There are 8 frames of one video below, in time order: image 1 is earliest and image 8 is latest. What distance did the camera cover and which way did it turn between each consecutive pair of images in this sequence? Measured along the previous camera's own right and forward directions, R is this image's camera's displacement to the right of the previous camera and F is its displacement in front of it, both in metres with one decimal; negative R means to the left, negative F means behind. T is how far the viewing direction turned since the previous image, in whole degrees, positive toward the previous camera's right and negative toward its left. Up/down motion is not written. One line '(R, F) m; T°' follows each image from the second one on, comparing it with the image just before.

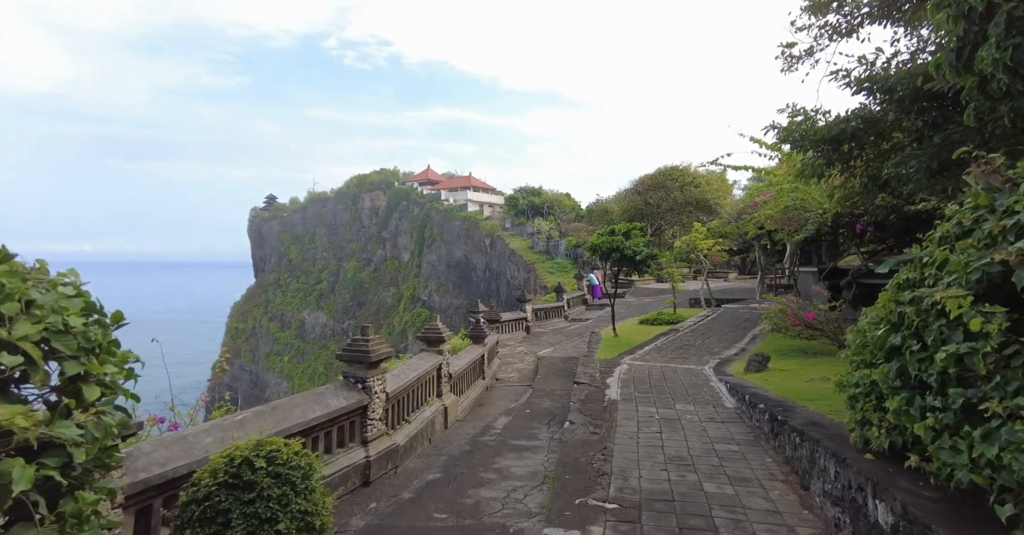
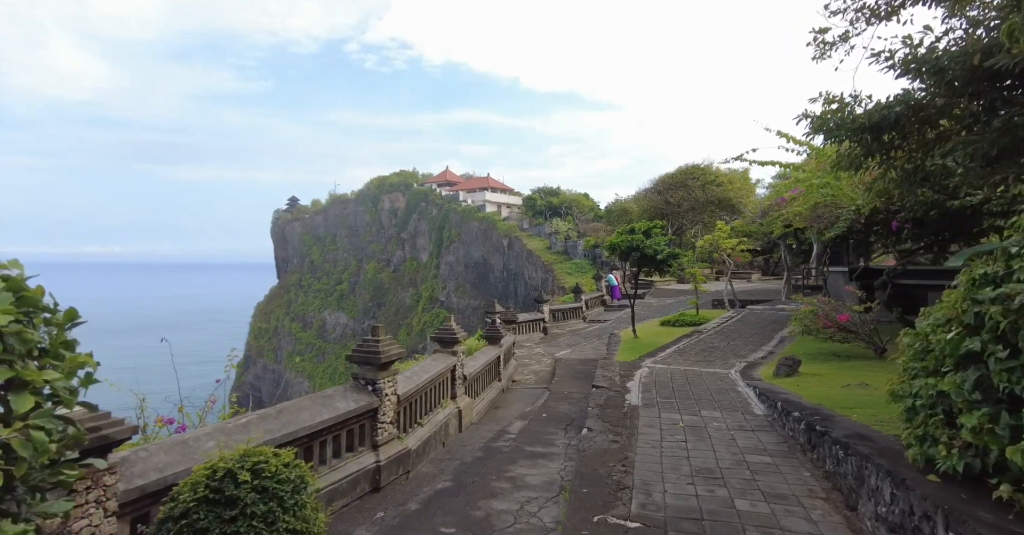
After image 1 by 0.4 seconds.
(0.0, +0.2) m; -2°
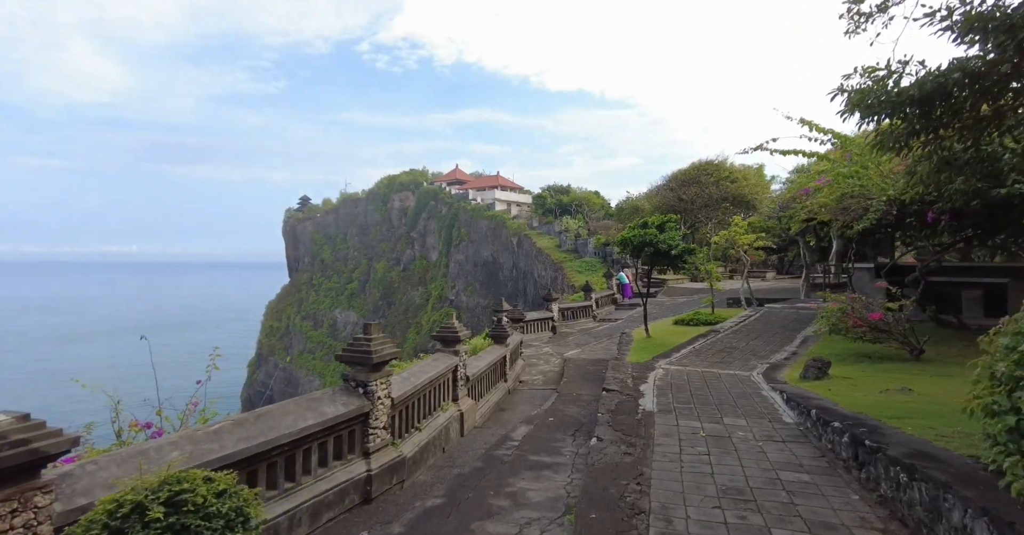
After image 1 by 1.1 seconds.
(+0.1, +0.5) m; -1°
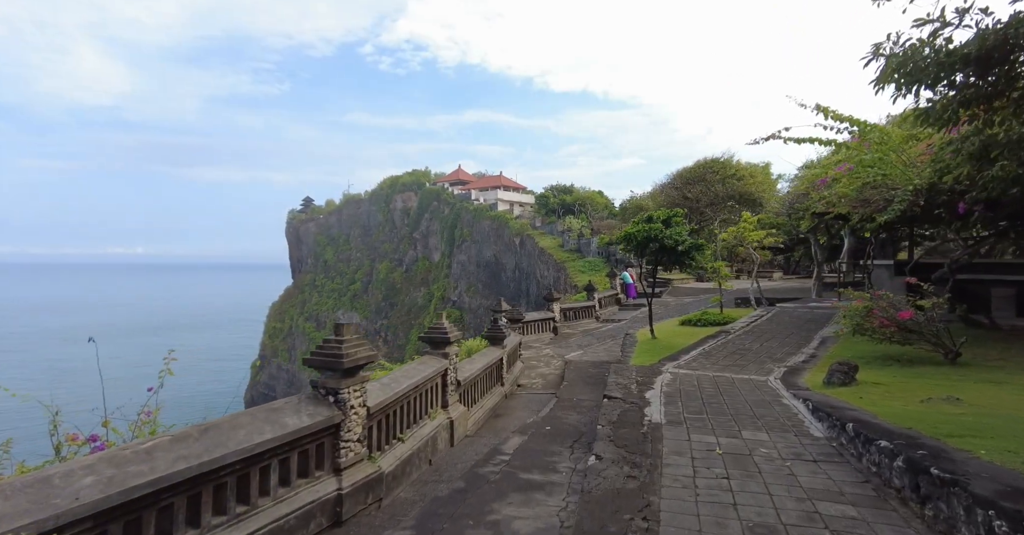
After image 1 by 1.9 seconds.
(+0.1, +0.6) m; 0°
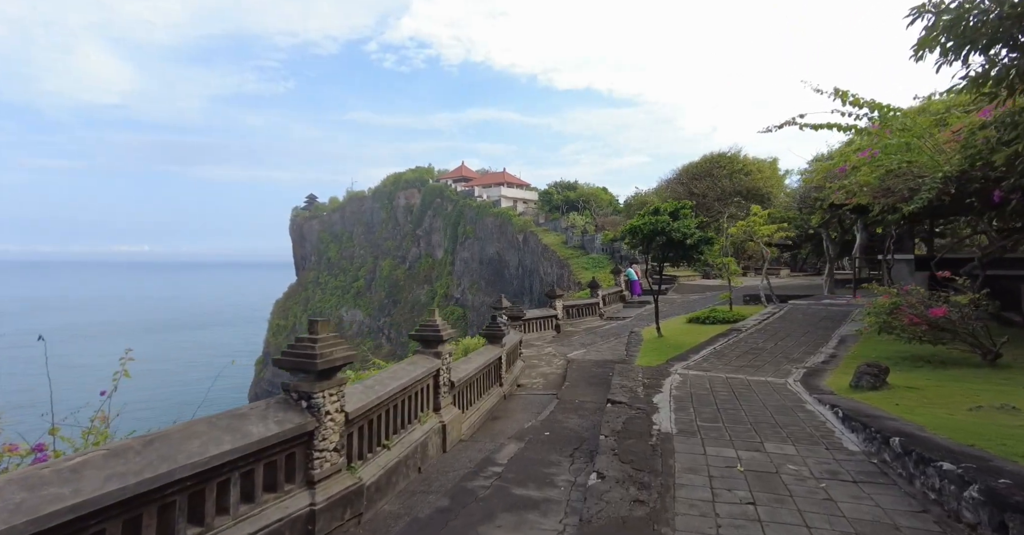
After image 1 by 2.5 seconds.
(+0.1, +0.5) m; 0°
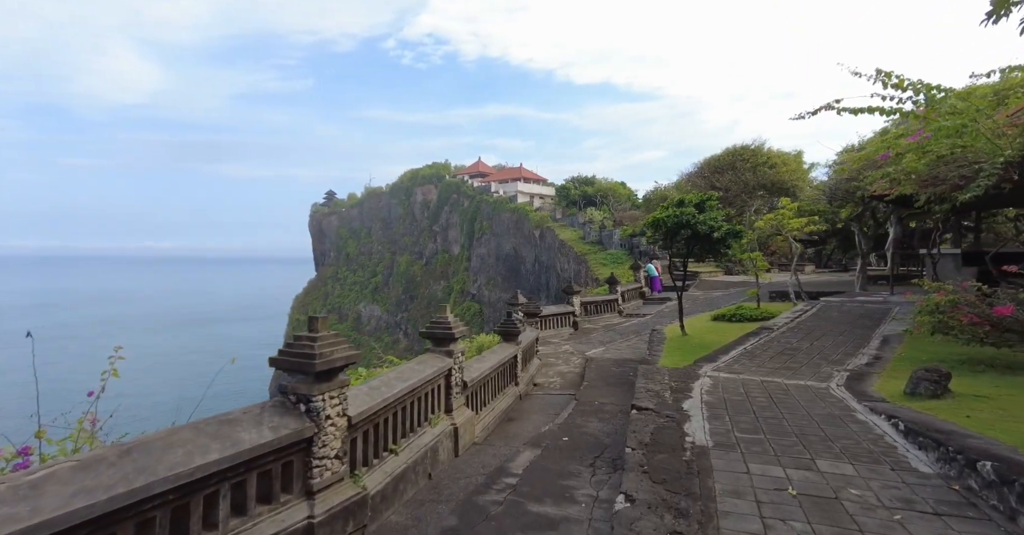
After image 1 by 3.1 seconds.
(0.0, +0.4) m; -2°
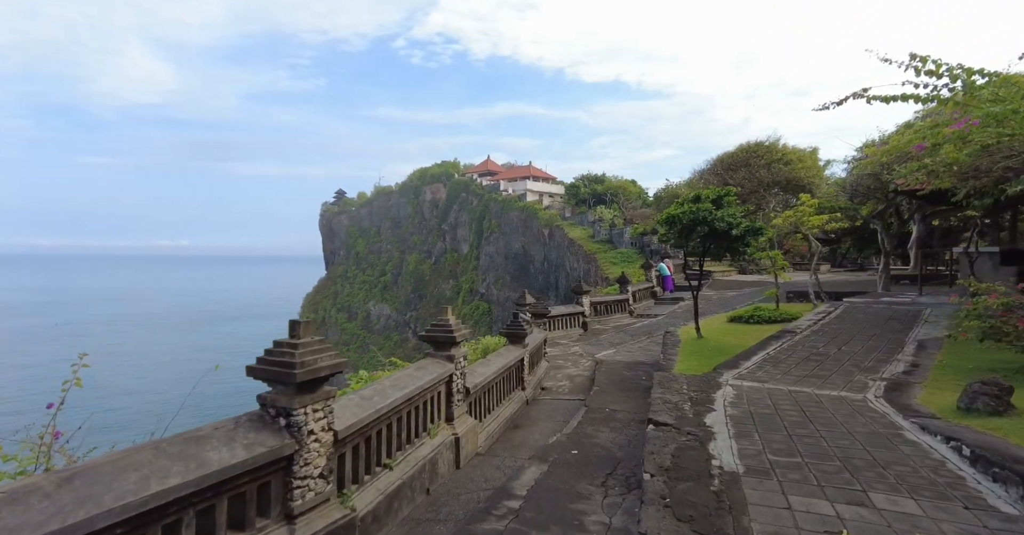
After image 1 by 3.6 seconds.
(0.0, +0.4) m; -1°
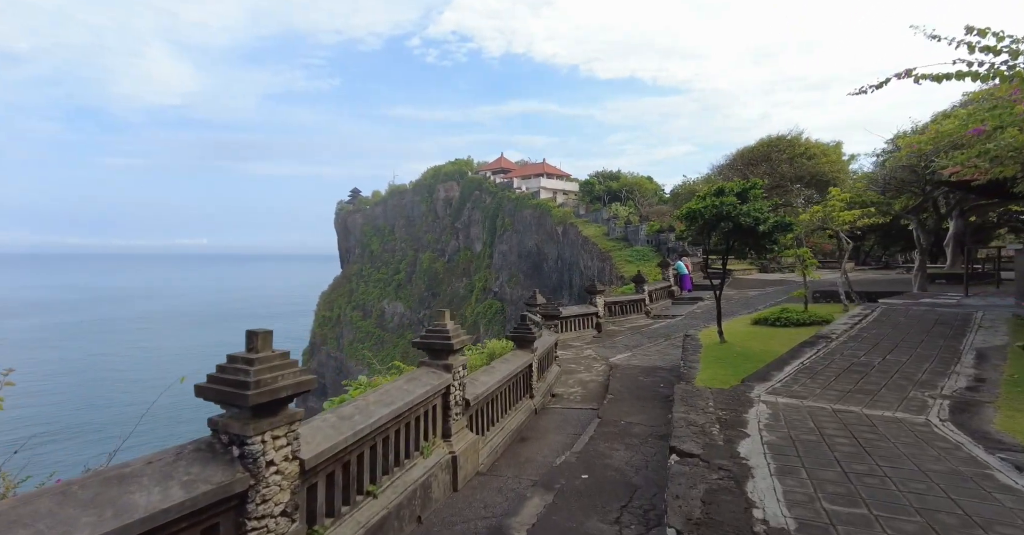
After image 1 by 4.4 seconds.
(+0.1, +0.6) m; -2°
